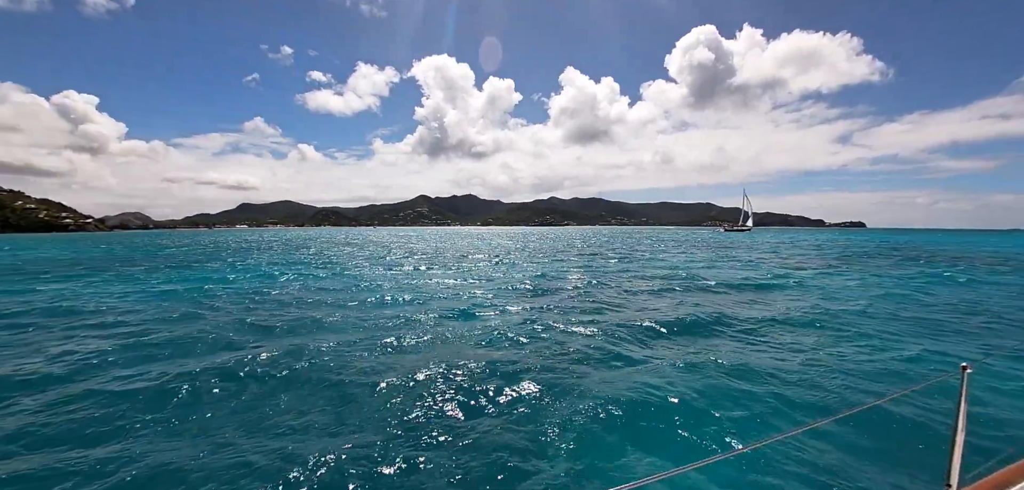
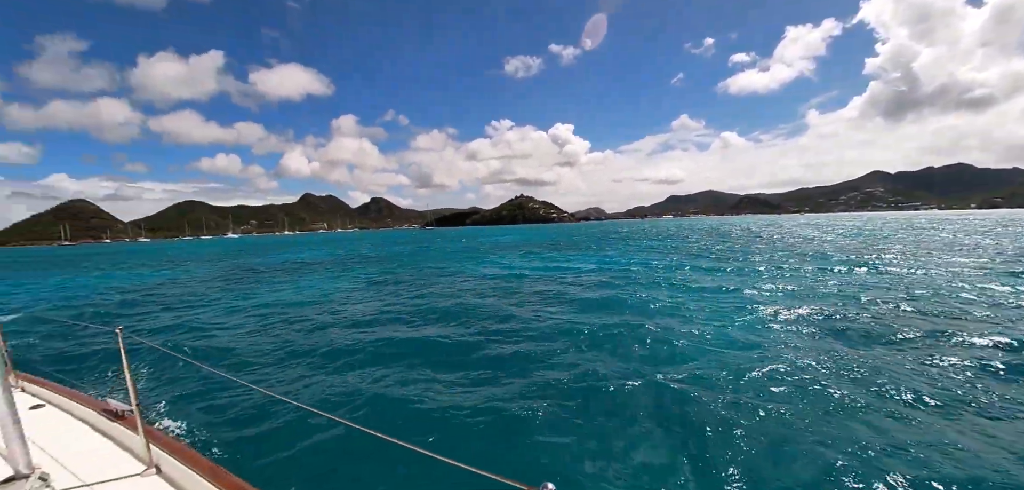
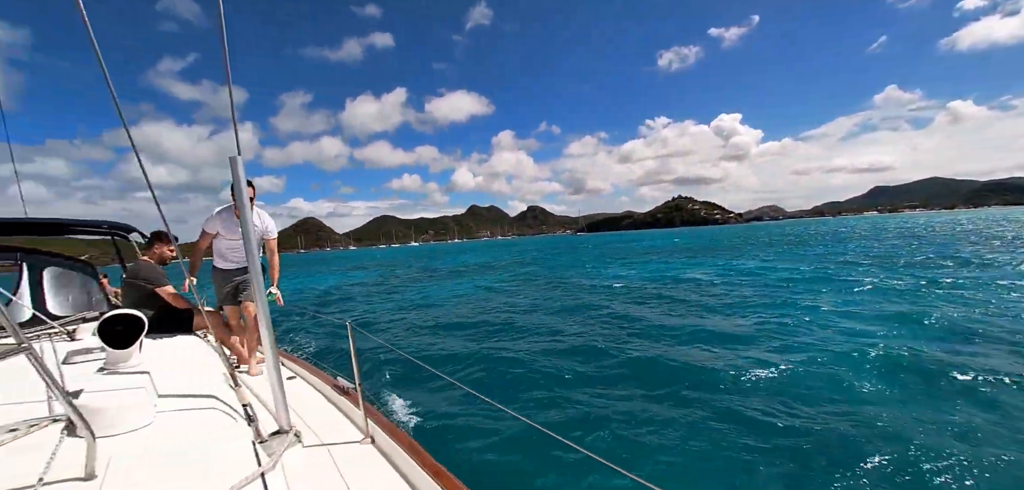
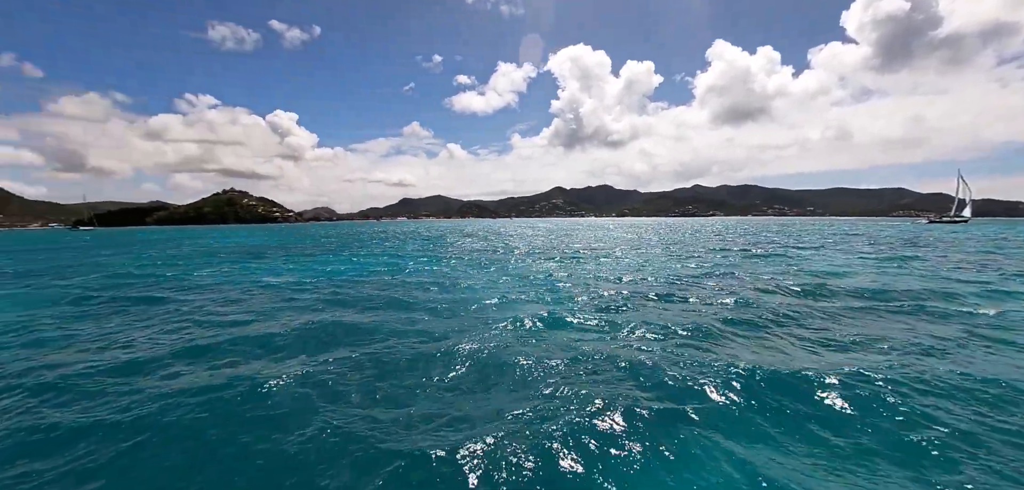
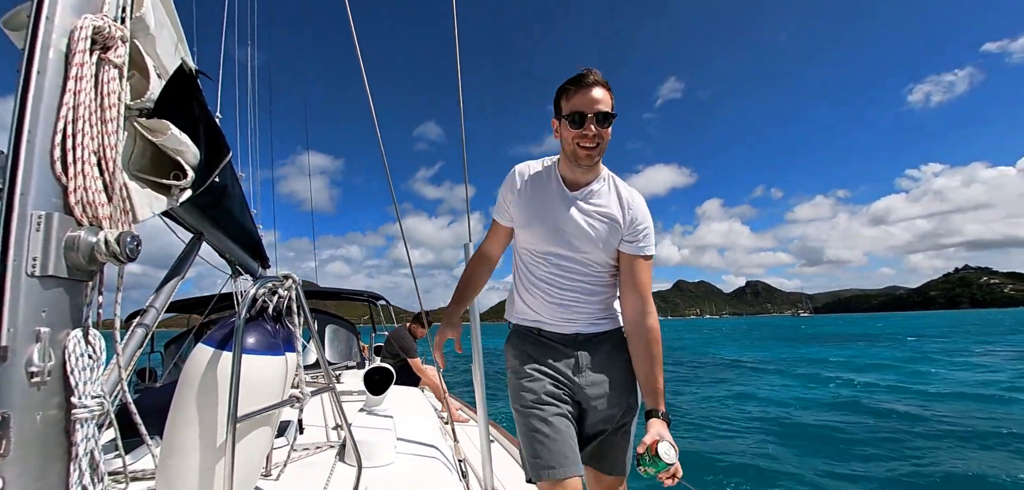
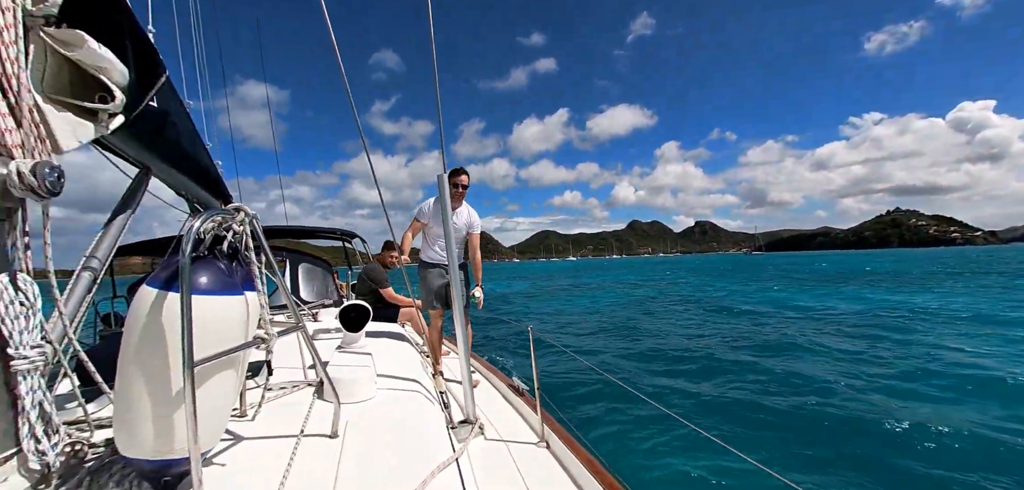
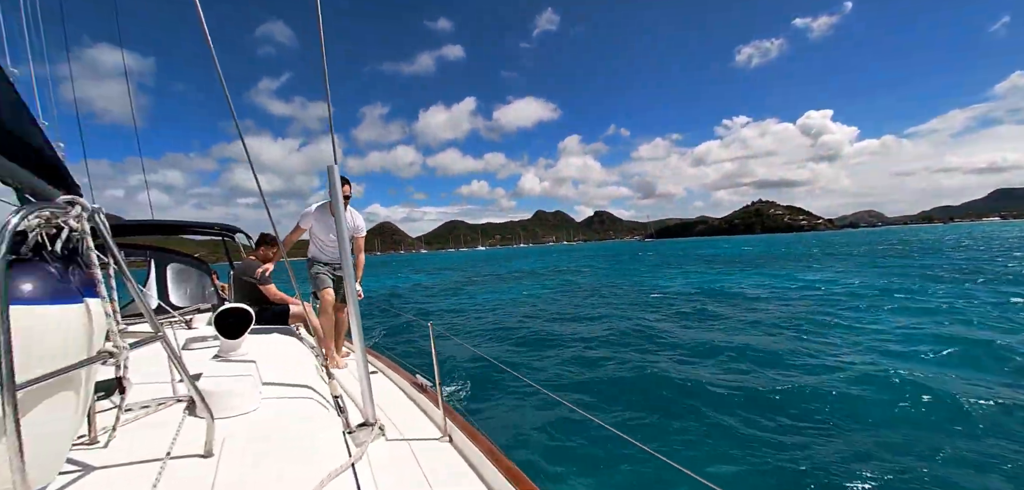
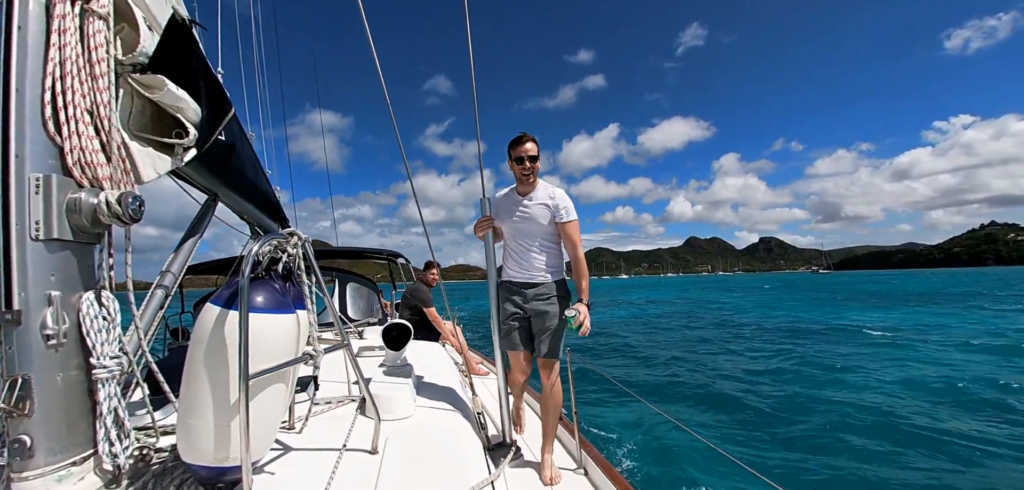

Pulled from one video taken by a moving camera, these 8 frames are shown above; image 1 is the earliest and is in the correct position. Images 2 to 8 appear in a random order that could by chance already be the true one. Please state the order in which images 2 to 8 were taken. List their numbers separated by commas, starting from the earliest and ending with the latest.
4, 2, 3, 7, 6, 8, 5
